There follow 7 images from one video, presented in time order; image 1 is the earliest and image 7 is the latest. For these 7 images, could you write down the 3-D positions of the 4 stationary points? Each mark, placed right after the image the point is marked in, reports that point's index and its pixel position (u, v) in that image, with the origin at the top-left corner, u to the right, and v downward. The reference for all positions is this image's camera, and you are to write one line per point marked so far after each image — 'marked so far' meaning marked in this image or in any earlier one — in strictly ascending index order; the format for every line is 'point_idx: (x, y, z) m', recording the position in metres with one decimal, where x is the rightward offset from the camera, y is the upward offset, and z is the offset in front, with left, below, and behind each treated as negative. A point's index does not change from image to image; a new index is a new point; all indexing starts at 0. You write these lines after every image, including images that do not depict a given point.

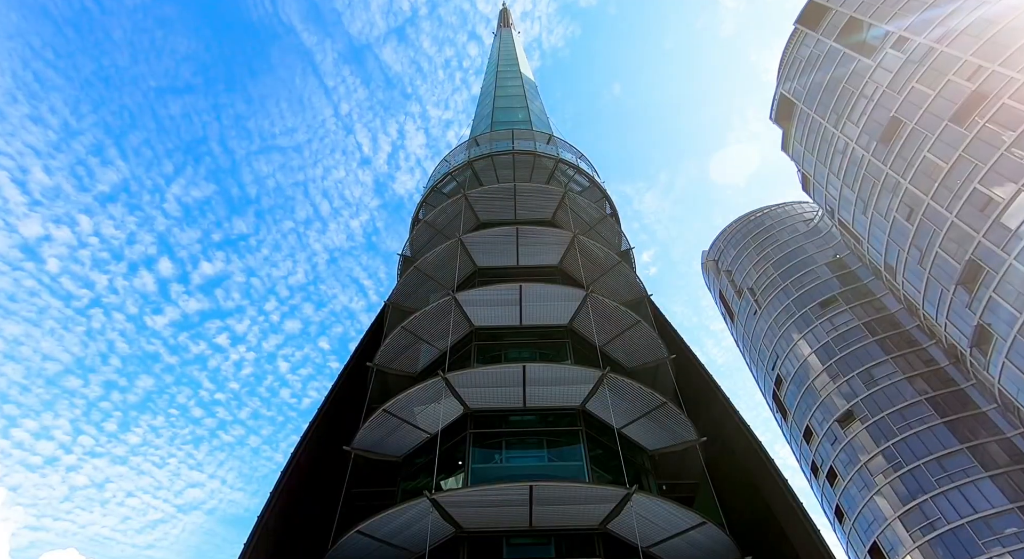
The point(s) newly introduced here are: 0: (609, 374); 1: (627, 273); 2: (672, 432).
0: (+1.9, -2.5, +11.7) m
1: (+3.7, +0.1, +17.4) m
2: (+3.8, -4.3, +12.9) m
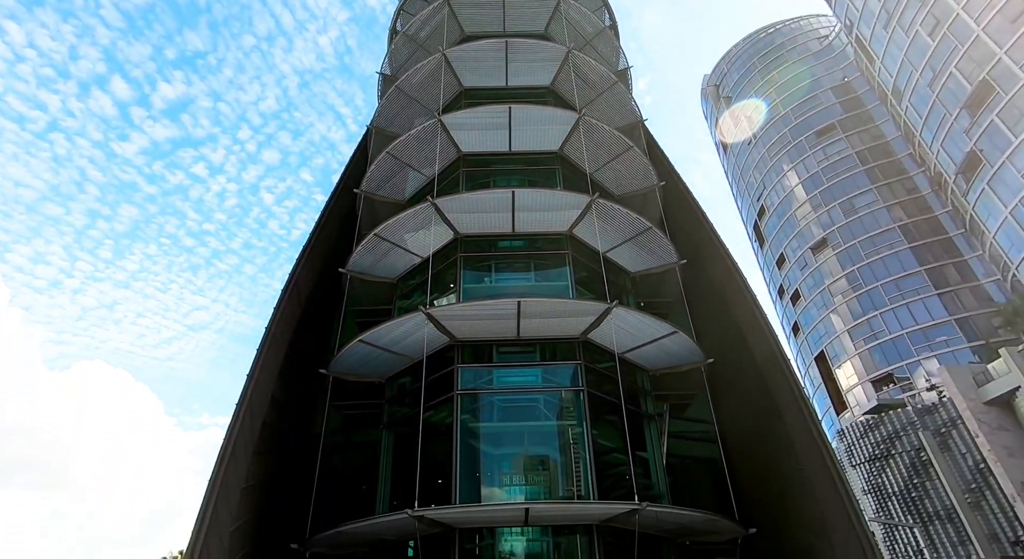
0: (+2.0, +1.9, +12.4) m
1: (+3.7, +6.1, +17.0) m
2: (+3.8, +0.5, +14.2) m
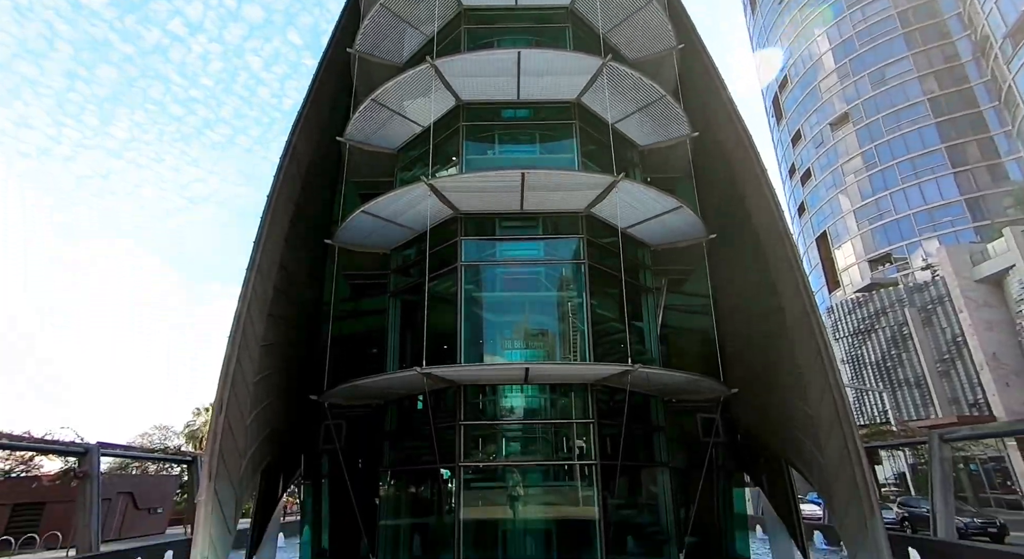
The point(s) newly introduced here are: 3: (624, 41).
0: (+2.2, +5.0, +11.6) m
1: (+4.0, +10.1, +15.0) m
2: (+4.0, +4.1, +13.6) m
3: (+3.3, +6.9, +14.8) m
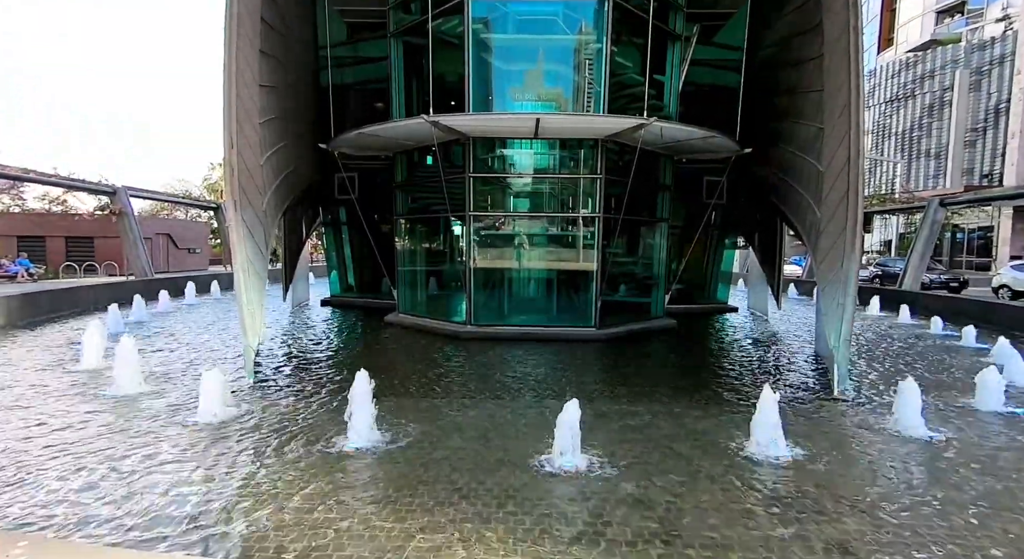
0: (+2.6, +9.9, +8.0) m
1: (+4.6, +15.9, +8.8) m
2: (+4.4, +9.9, +10.3) m
3: (+3.8, +13.0, +10.1) m
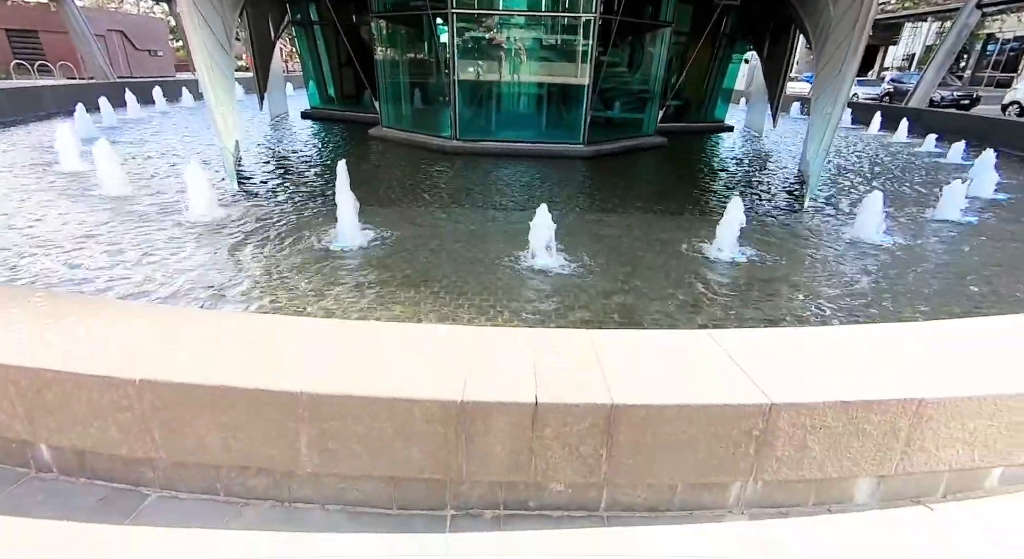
0: (+2.4, +12.3, +4.5) m
1: (+4.5, +18.3, +3.2) m
2: (+4.1, +13.0, +6.6) m
3: (+3.6, +15.9, +5.4) m
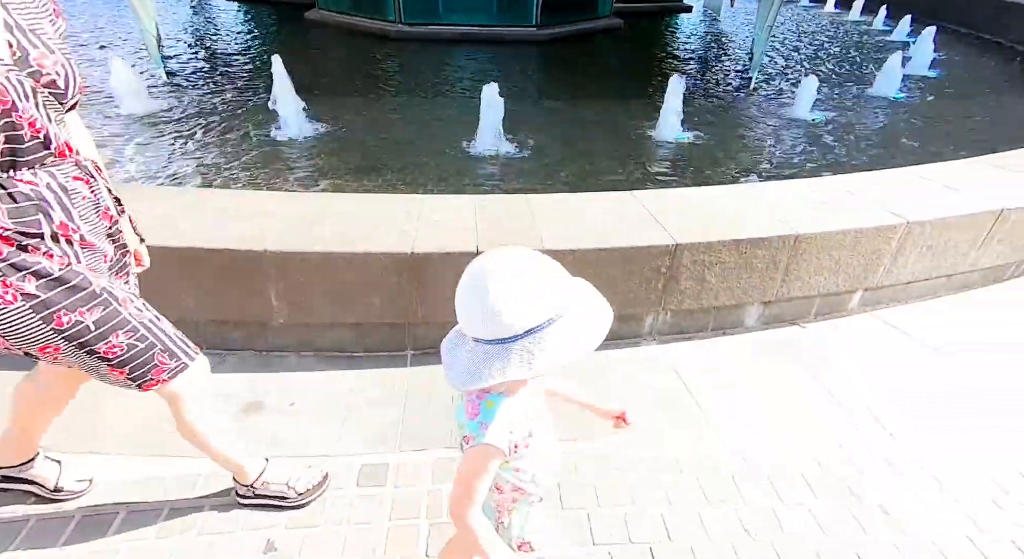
0: (+1.5, +13.3, +2.6) m
1: (+3.5, +19.0, +0.4) m
2: (+3.1, +14.5, +4.6) m
3: (+2.5, +17.1, +2.8) m
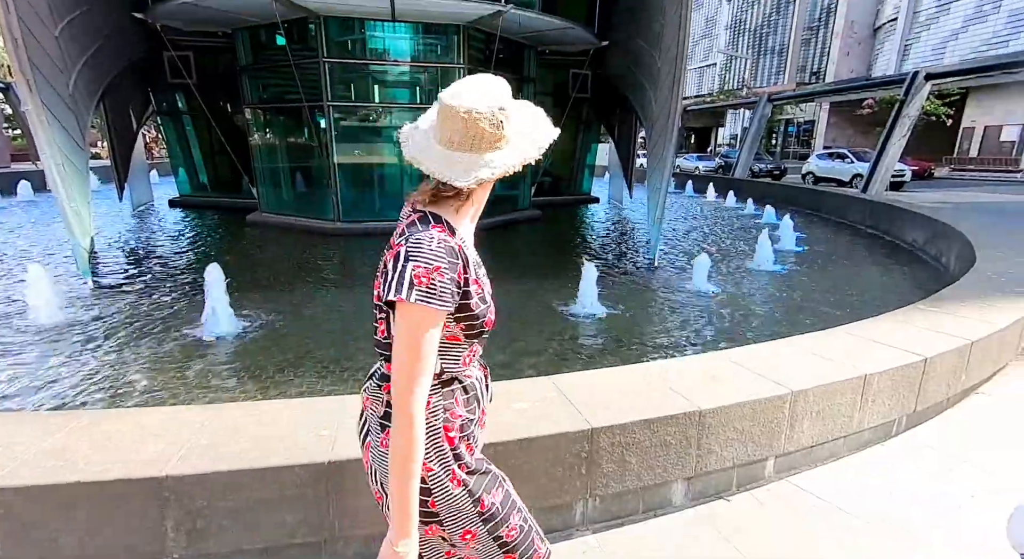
0: (-0.1, +11.6, +7.0) m
1: (+1.6, +17.8, +7.0) m
2: (+1.1, +12.2, +9.5) m
3: (+0.5, +15.2, +8.6) m
